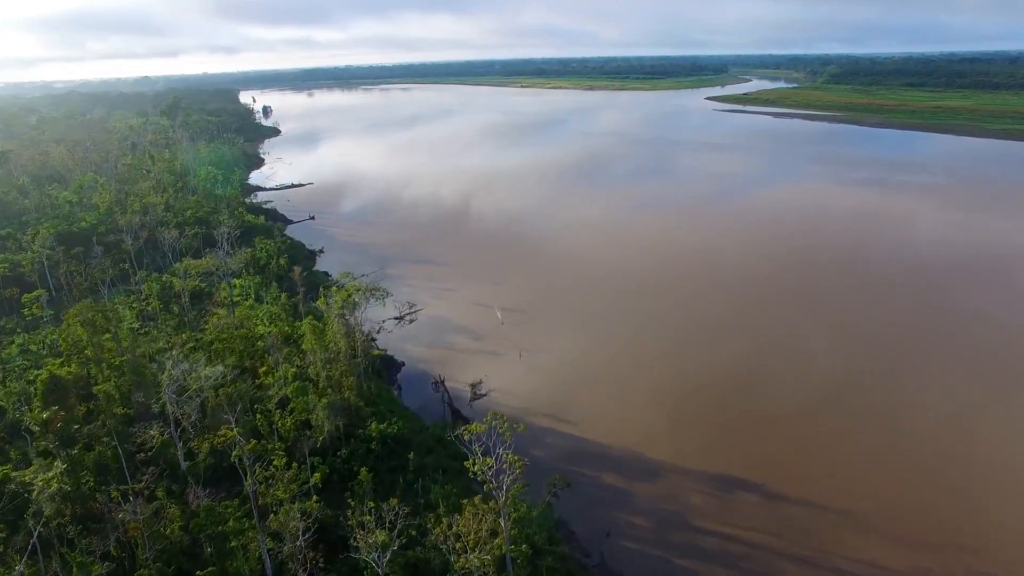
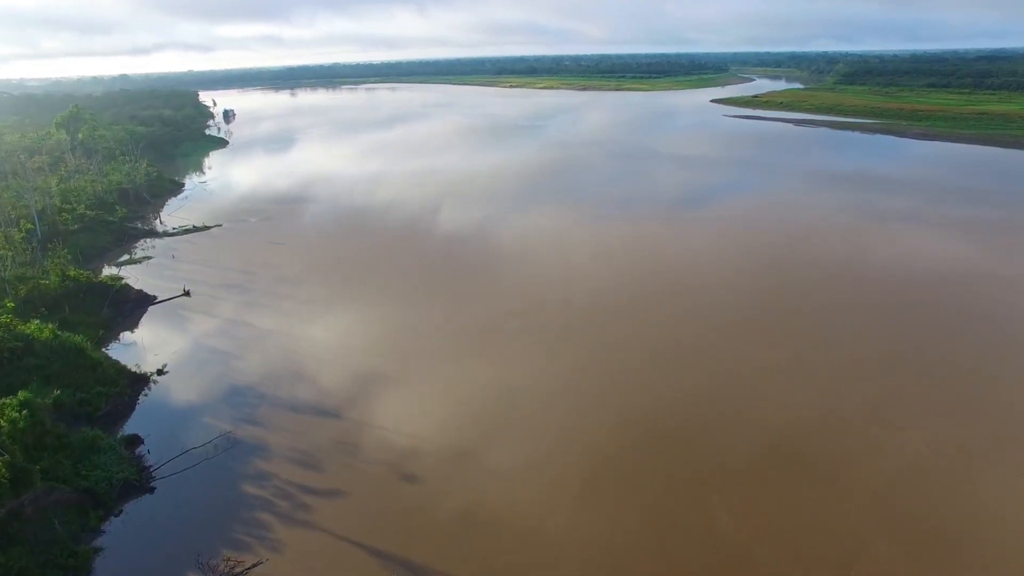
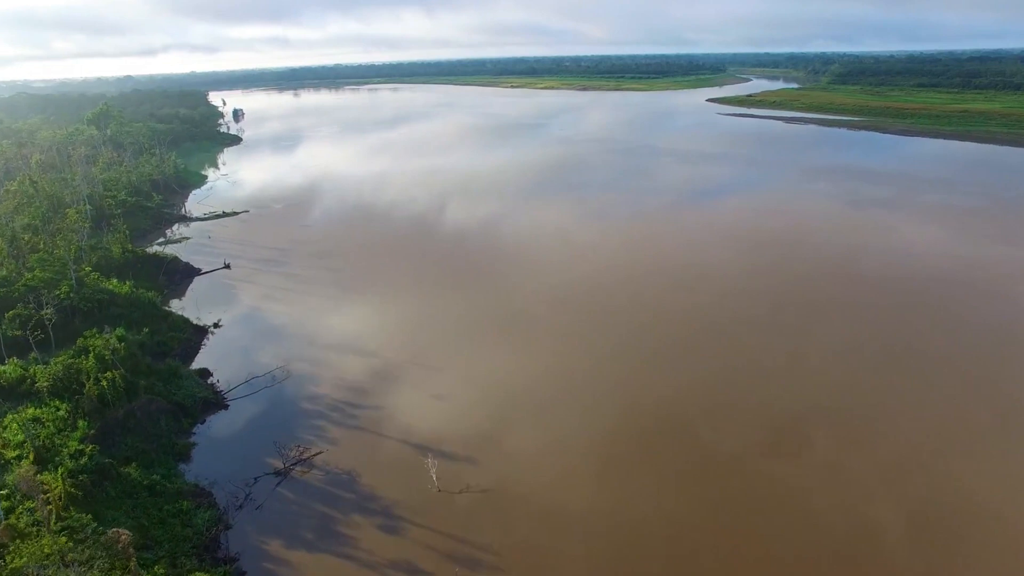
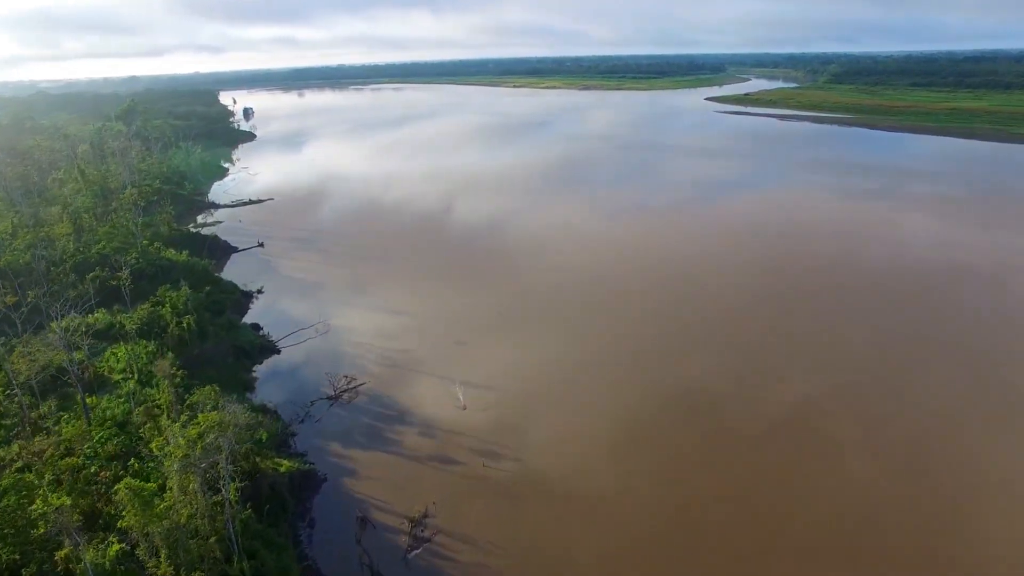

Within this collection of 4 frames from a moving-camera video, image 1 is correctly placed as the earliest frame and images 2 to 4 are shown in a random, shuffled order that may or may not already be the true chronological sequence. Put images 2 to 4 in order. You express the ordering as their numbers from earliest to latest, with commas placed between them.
4, 3, 2
